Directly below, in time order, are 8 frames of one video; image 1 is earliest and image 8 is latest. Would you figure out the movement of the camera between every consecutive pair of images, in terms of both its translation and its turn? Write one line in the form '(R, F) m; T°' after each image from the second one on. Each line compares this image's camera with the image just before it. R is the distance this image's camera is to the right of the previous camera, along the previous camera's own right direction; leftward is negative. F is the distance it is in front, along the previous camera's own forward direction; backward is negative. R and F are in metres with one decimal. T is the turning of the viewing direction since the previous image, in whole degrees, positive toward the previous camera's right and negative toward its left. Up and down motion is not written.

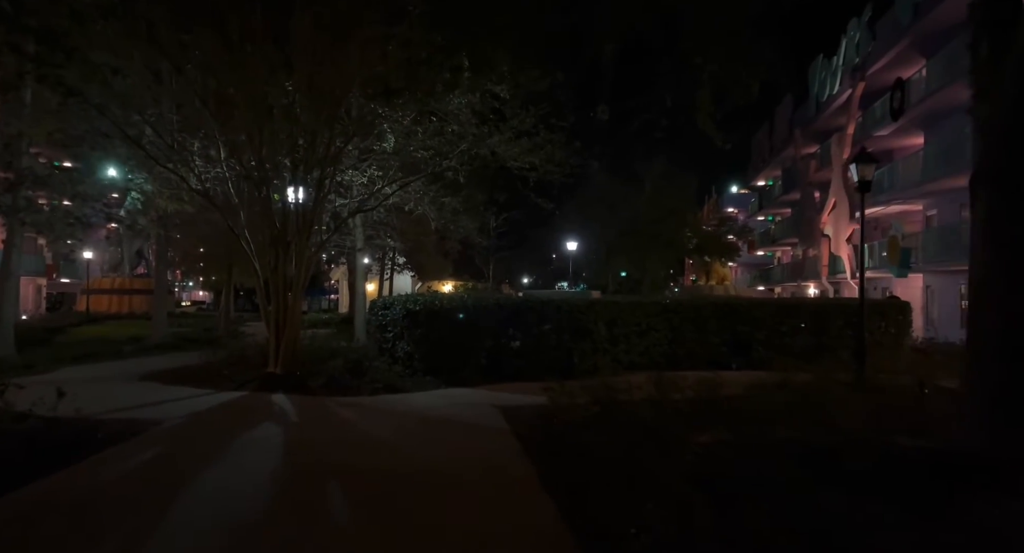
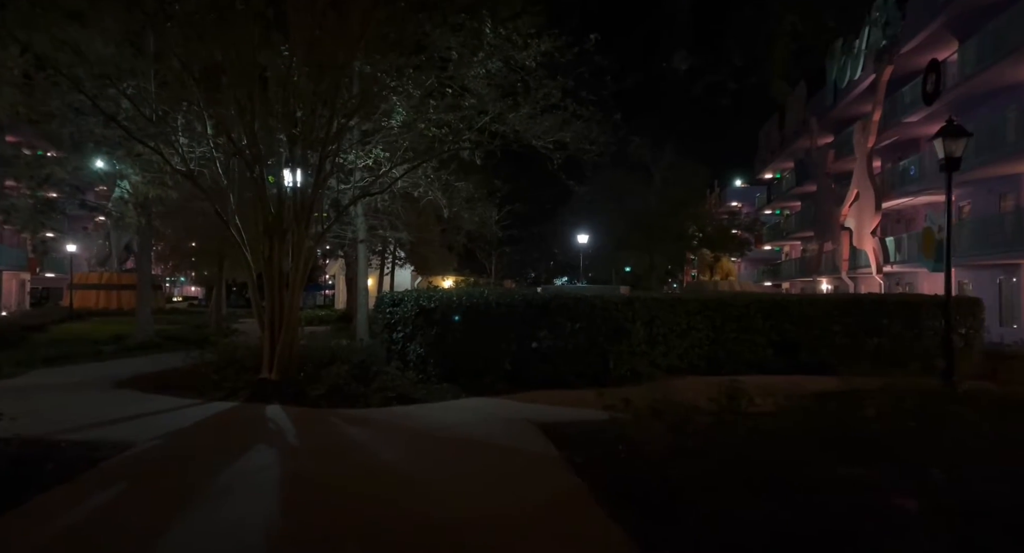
(-0.7, +1.4) m; +1°
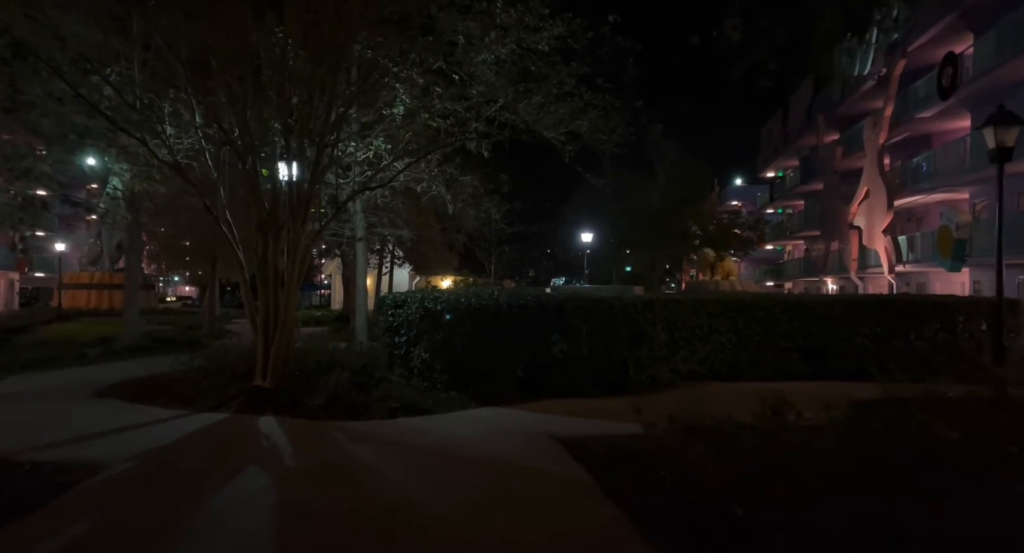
(-0.3, +0.7) m; 0°
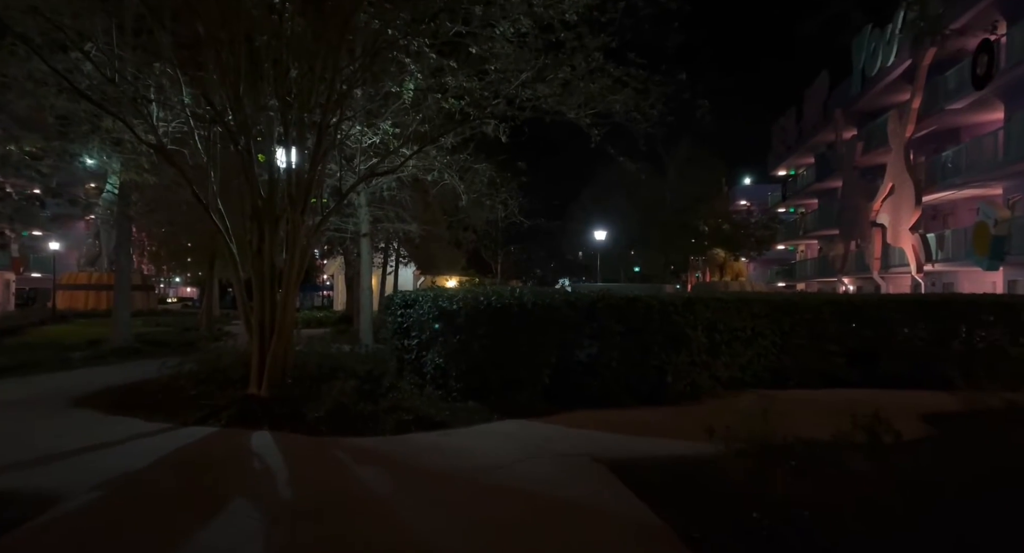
(-0.4, +1.1) m; 0°
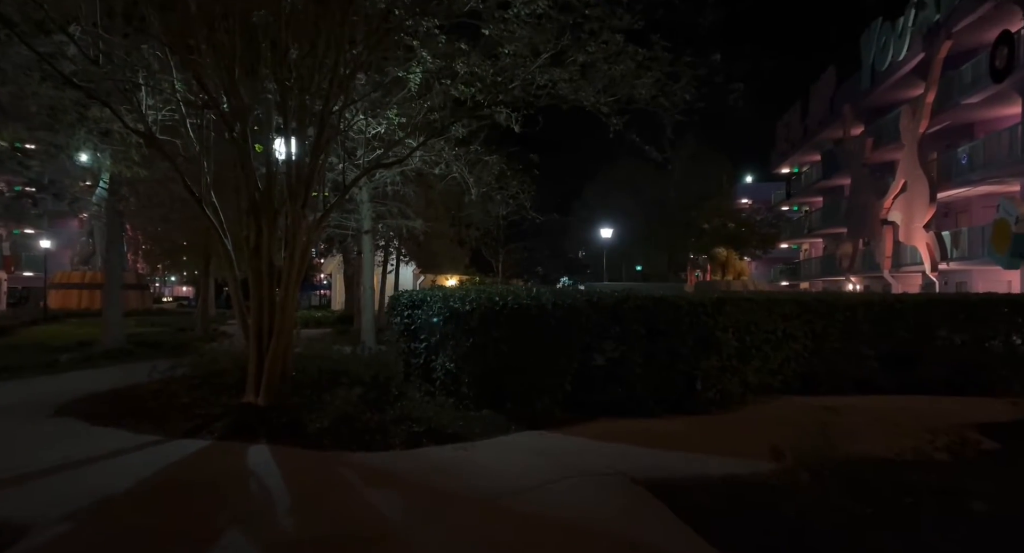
(-0.3, +0.6) m; 0°
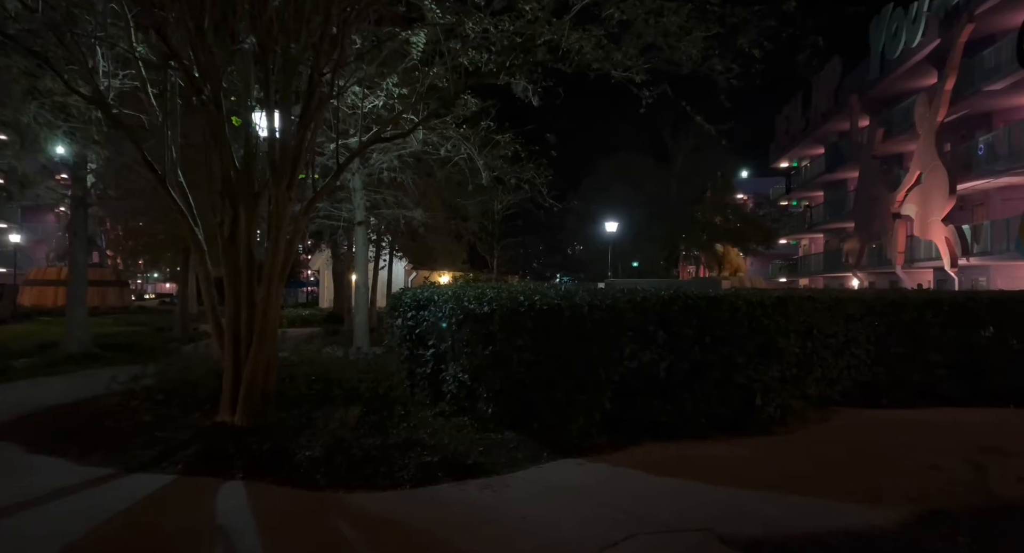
(-0.5, +1.3) m; +1°
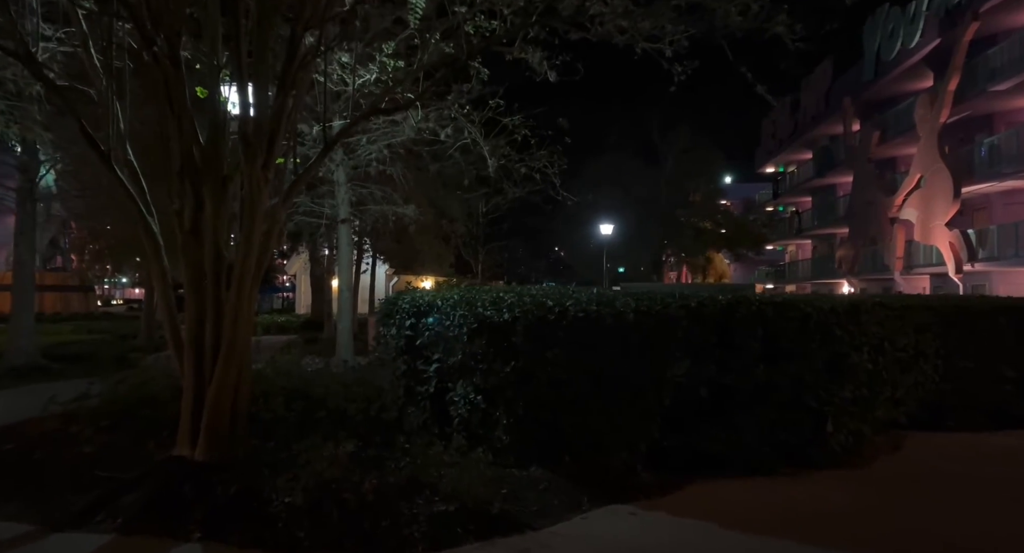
(-0.5, +1.2) m; +2°
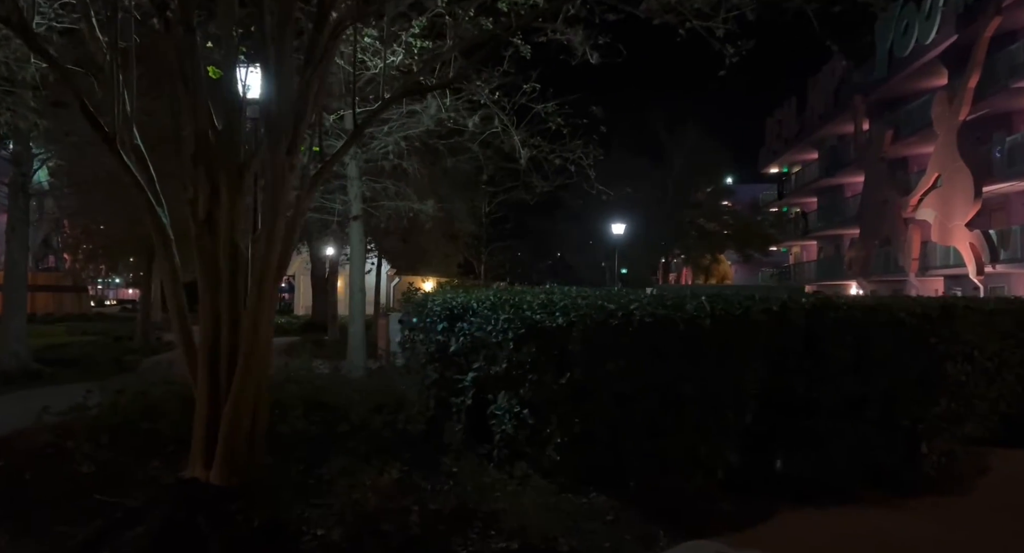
(-0.6, +0.6) m; 0°
